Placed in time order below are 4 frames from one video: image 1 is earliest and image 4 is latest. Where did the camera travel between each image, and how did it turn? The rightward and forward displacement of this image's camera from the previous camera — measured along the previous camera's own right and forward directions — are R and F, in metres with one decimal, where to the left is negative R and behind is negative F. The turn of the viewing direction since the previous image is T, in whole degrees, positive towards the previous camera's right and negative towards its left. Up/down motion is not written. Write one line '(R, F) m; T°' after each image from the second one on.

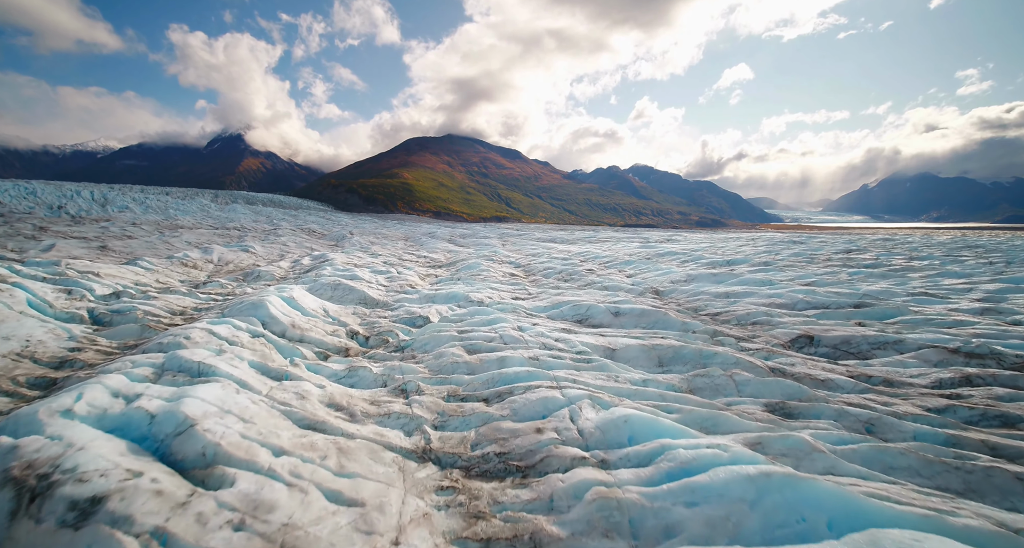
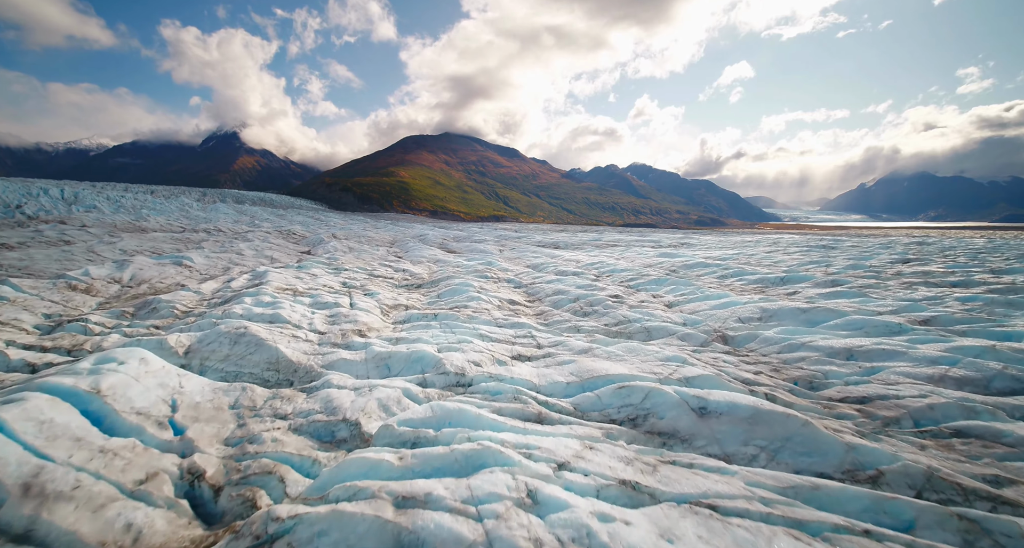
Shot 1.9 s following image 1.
(-0.1, +6.0) m; 0°
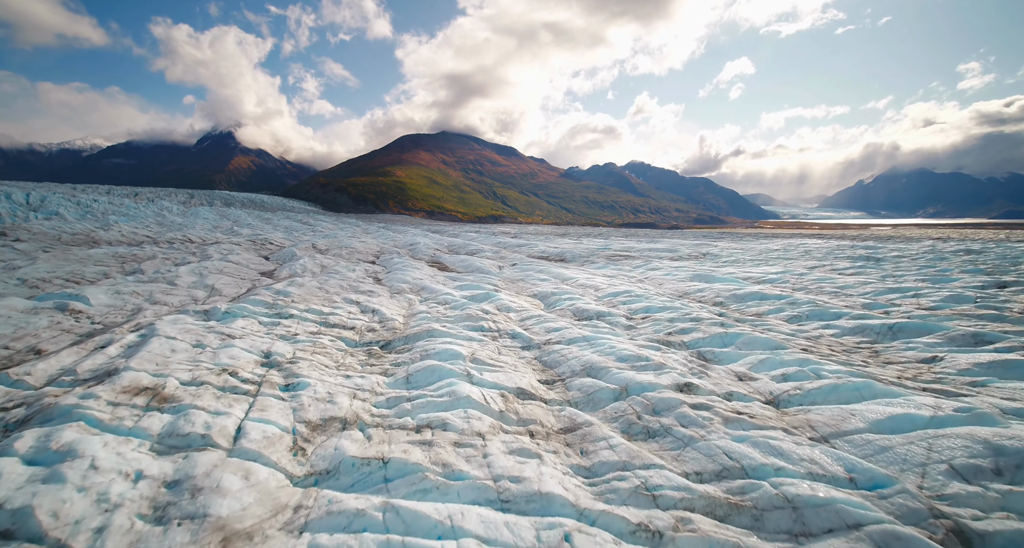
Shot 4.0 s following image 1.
(-0.3, +6.7) m; 0°
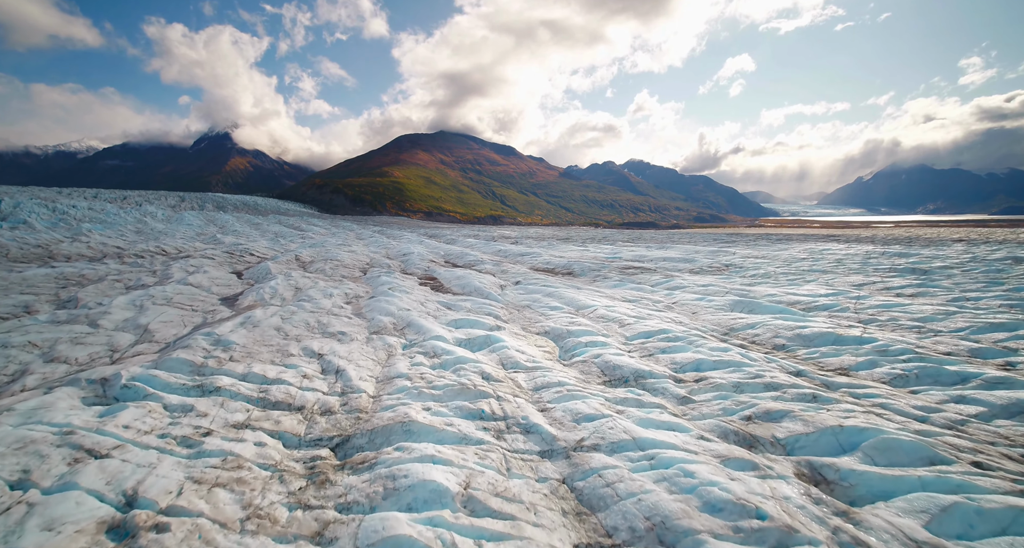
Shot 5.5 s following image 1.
(-0.3, +5.2) m; 0°
